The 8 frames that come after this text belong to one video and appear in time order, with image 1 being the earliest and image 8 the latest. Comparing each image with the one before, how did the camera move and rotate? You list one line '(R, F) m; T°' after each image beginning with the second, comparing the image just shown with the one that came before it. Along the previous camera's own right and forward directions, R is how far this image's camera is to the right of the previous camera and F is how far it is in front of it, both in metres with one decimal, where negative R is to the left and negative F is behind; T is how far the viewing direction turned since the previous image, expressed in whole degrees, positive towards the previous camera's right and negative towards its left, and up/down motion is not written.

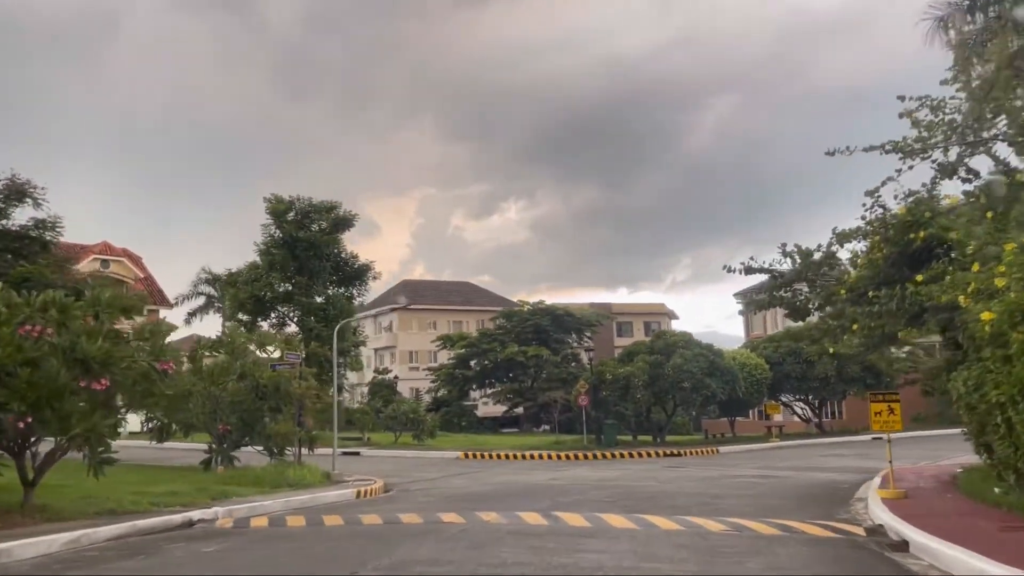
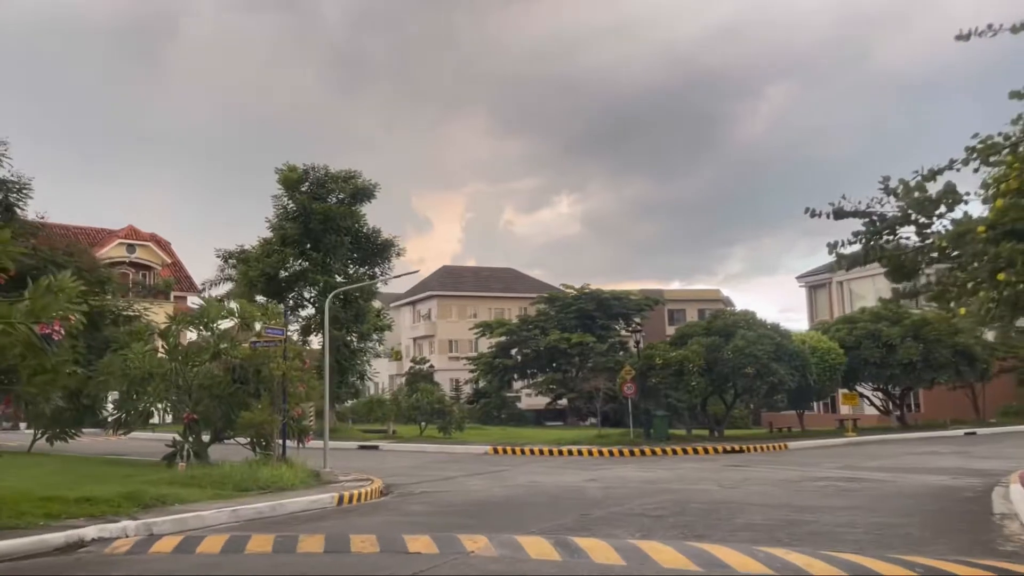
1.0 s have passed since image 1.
(+0.6, +4.1) m; -3°
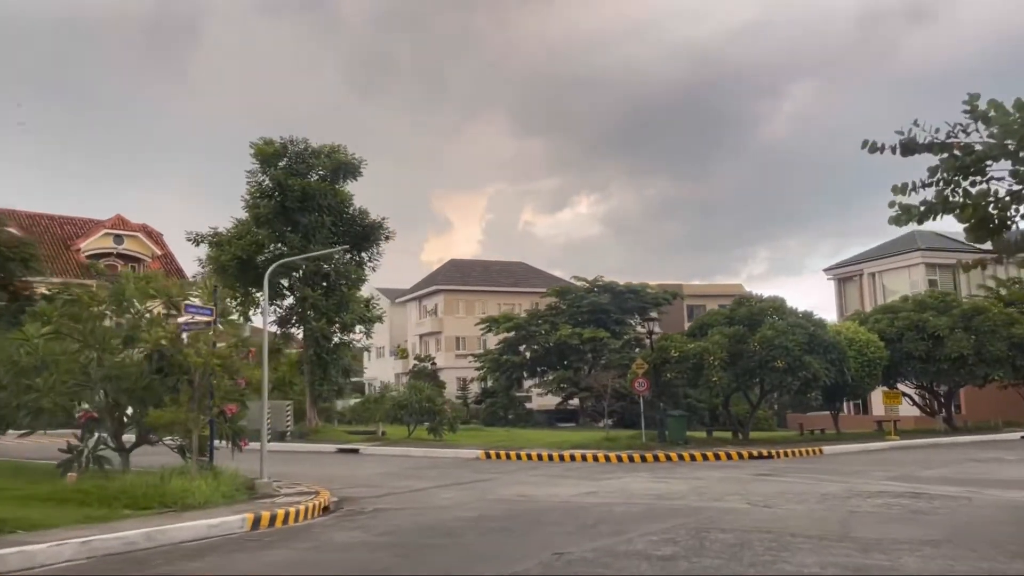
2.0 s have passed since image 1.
(+0.8, +3.5) m; -1°
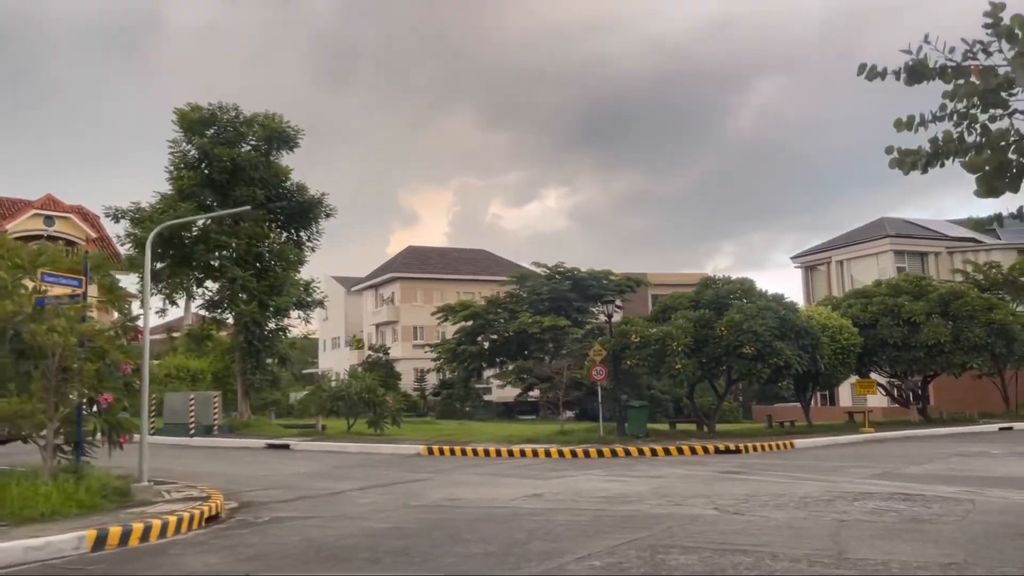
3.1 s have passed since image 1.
(+0.6, +2.3) m; +2°
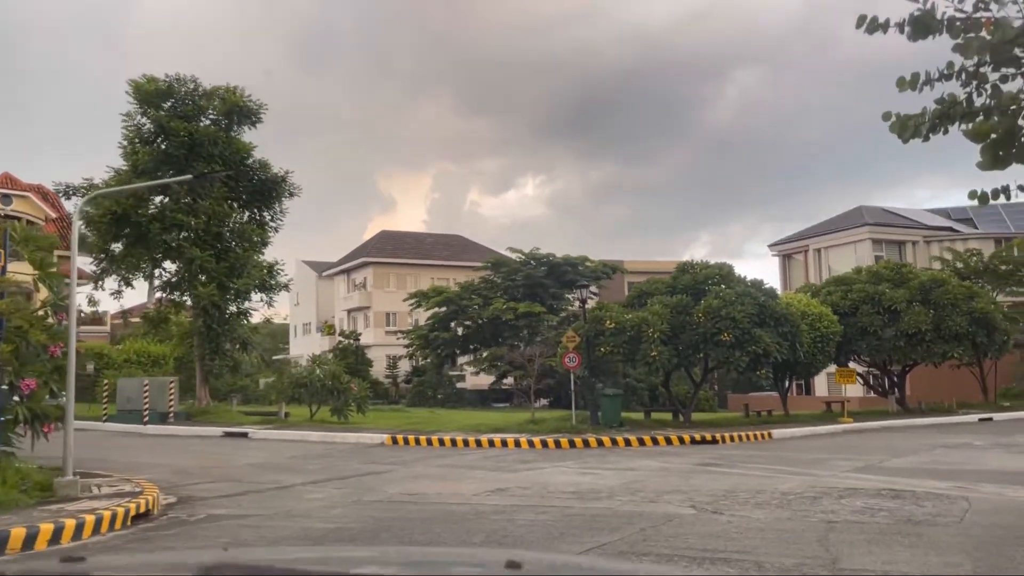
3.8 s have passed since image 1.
(+0.2, +1.0) m; +2°
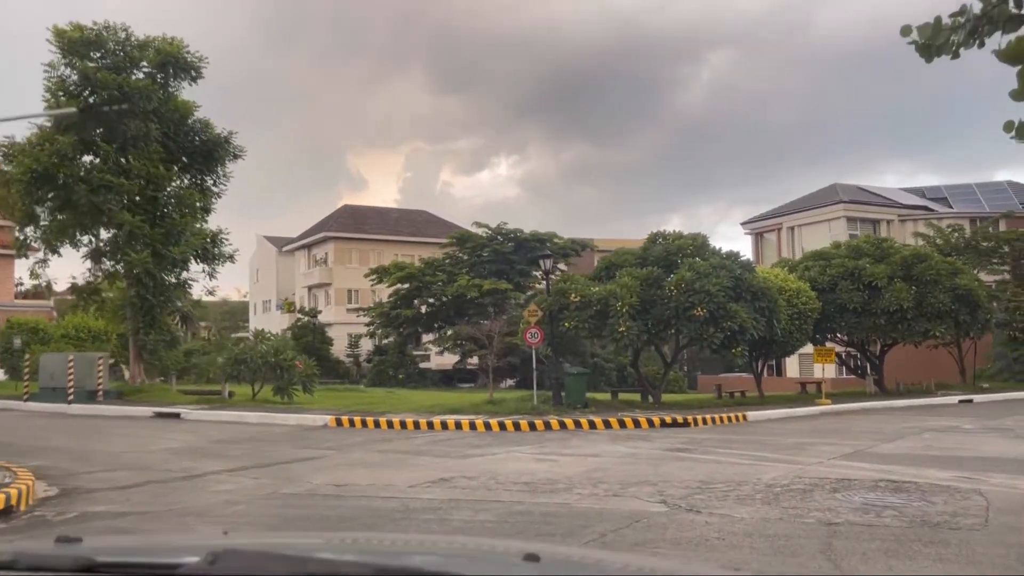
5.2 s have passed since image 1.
(+0.3, +1.8) m; +2°
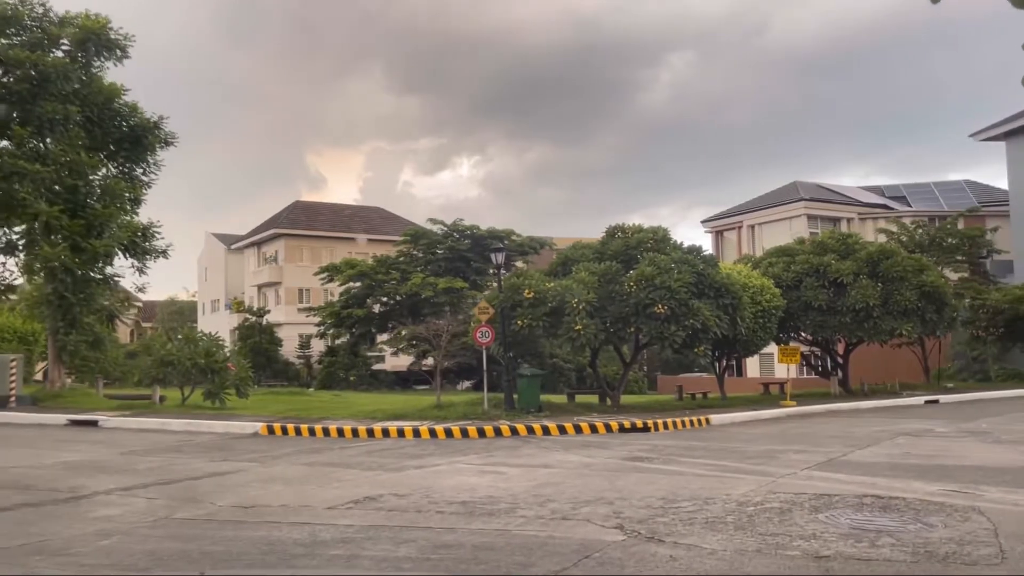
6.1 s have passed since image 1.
(+0.3, +1.4) m; +3°
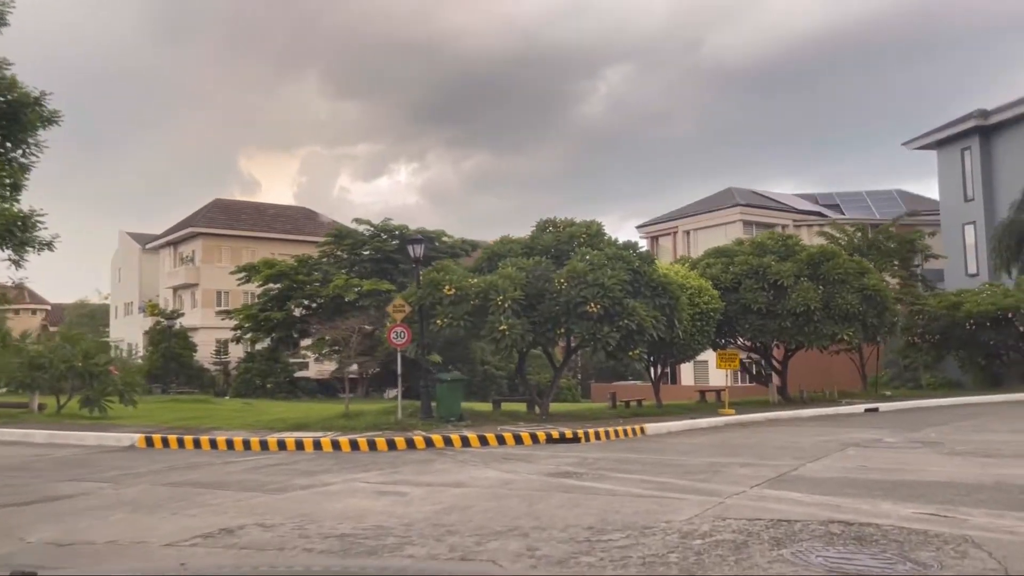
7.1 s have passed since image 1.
(+0.4, +1.8) m; +4°
